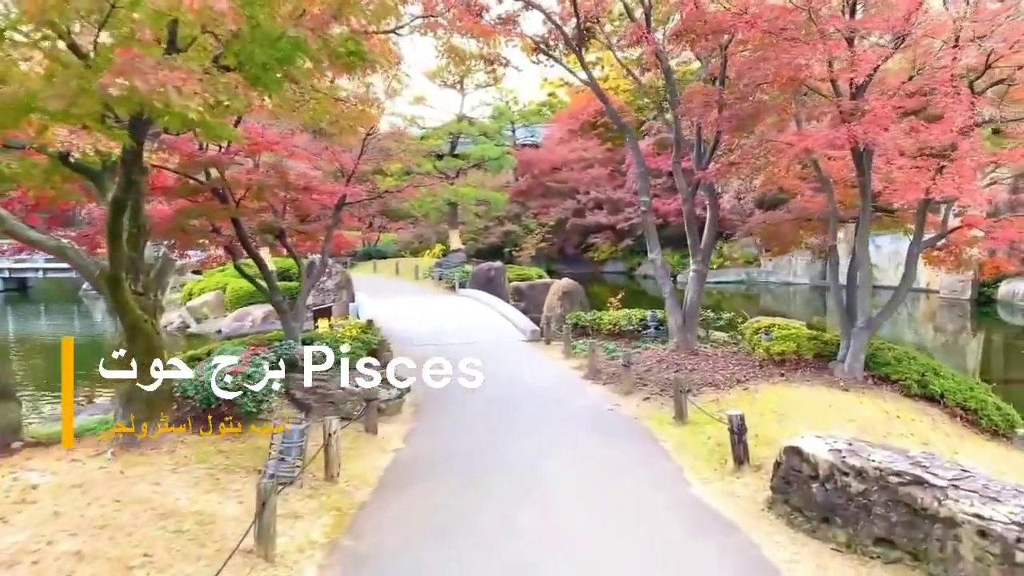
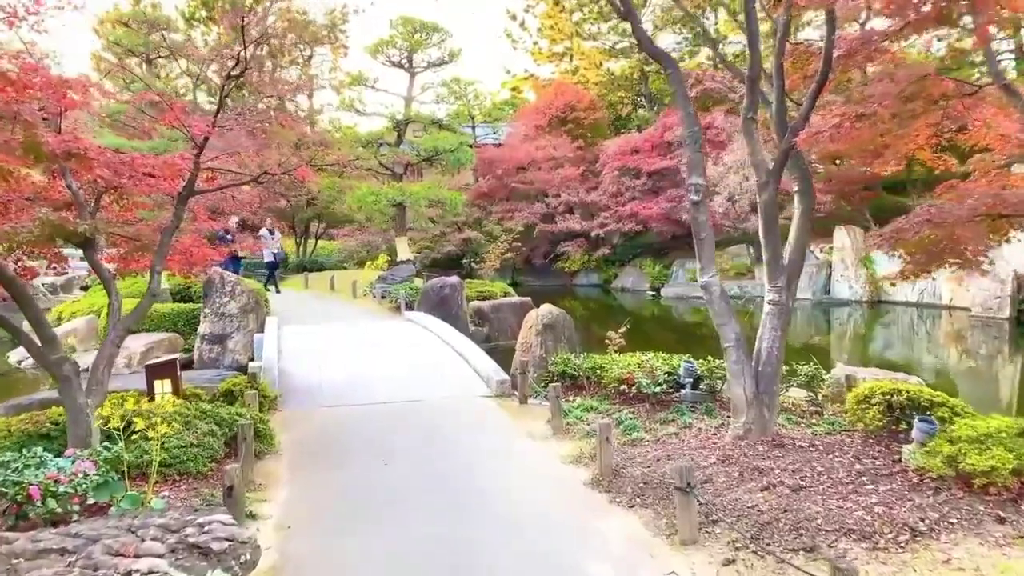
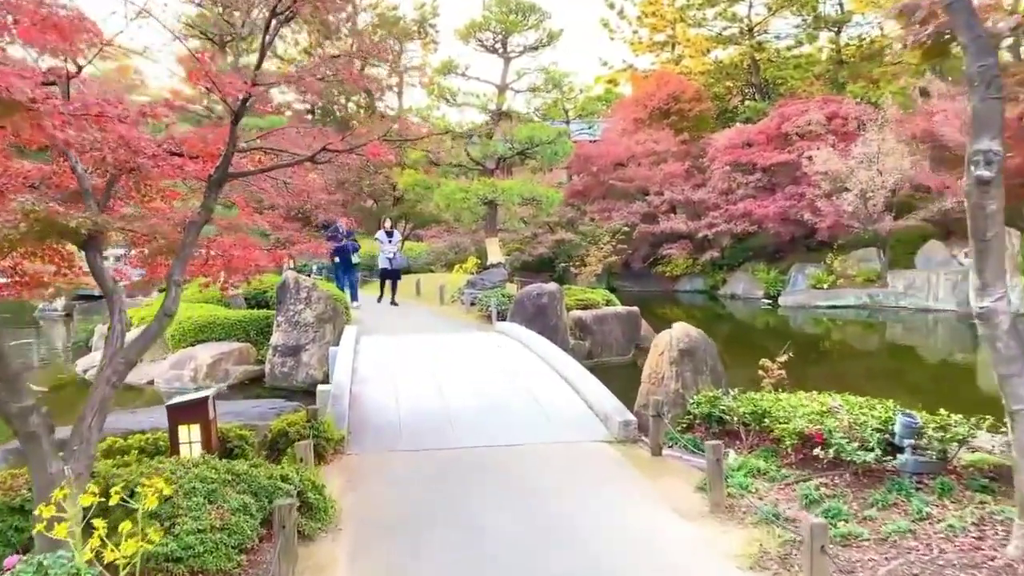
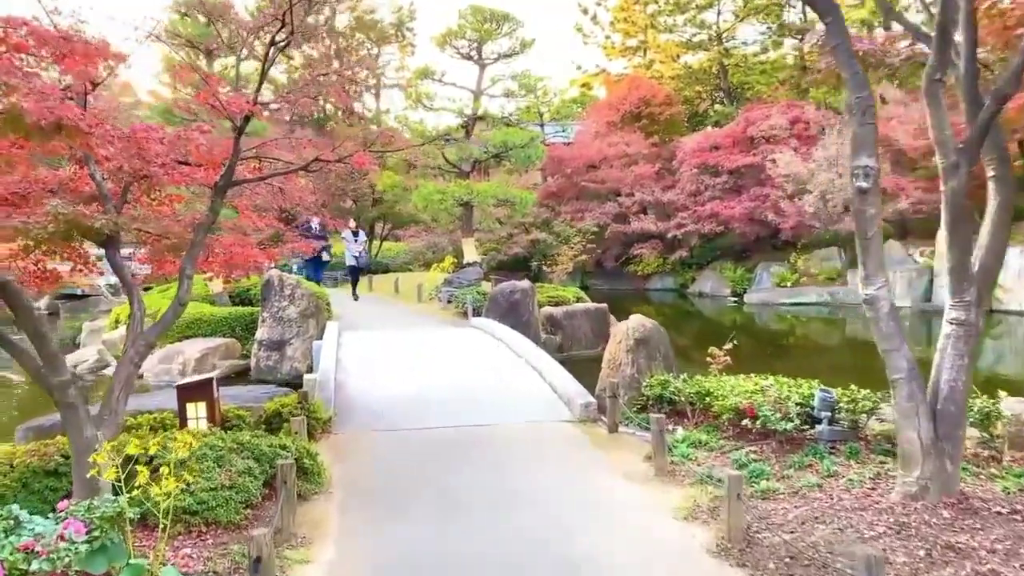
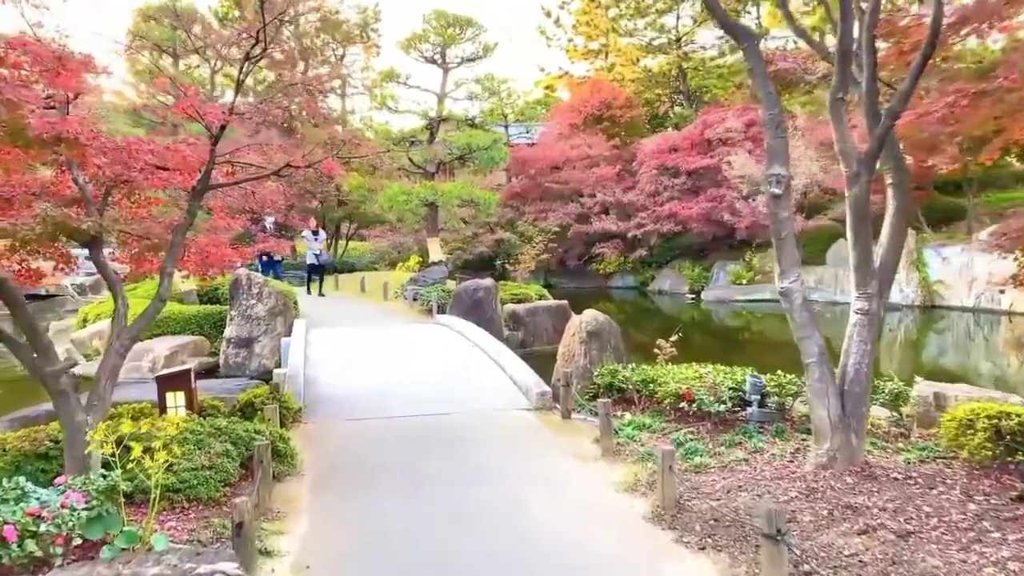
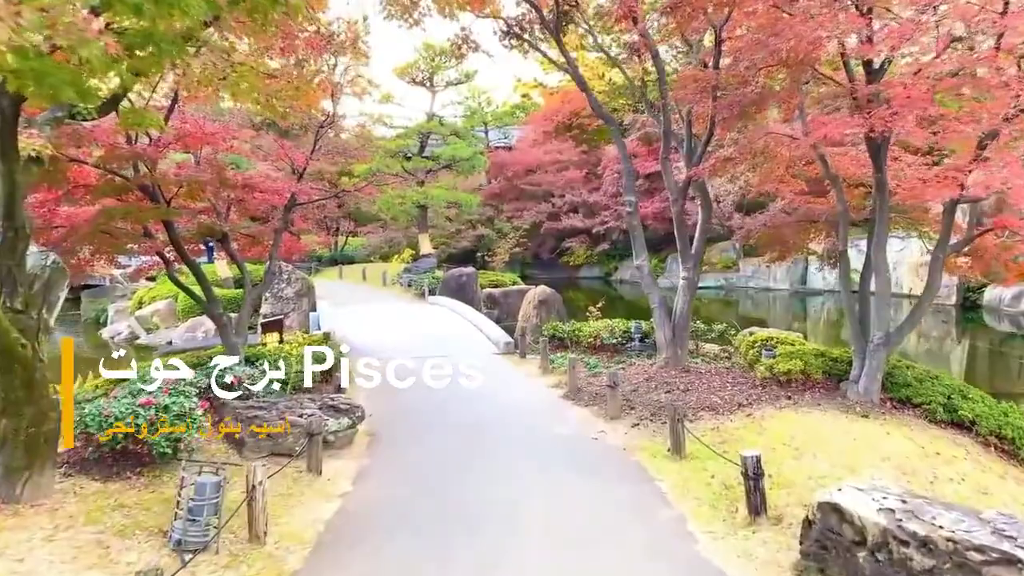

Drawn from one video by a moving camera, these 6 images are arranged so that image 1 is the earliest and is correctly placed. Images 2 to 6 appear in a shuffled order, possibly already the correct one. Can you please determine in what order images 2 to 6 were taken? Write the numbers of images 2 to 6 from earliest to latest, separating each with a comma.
6, 2, 5, 4, 3
